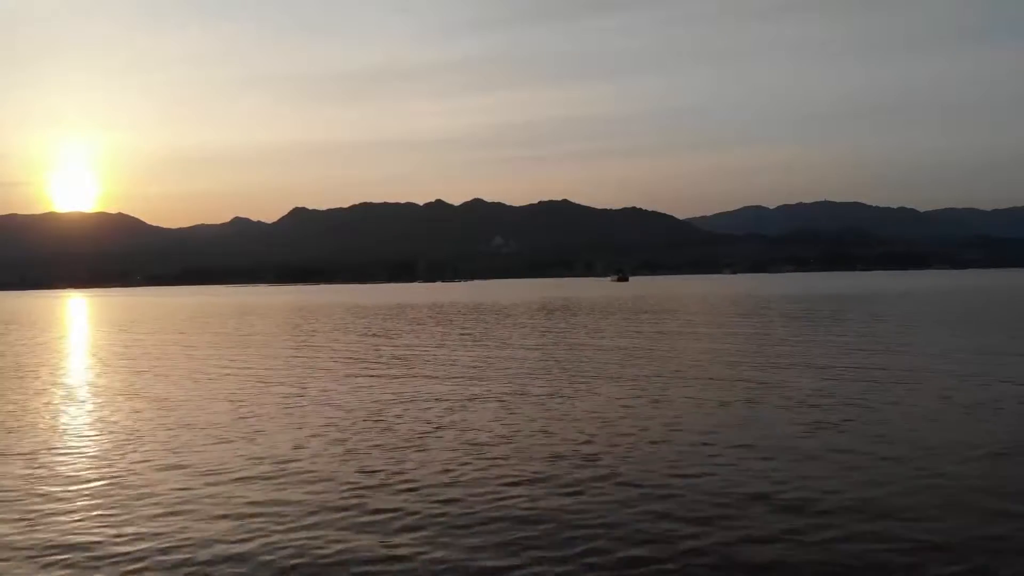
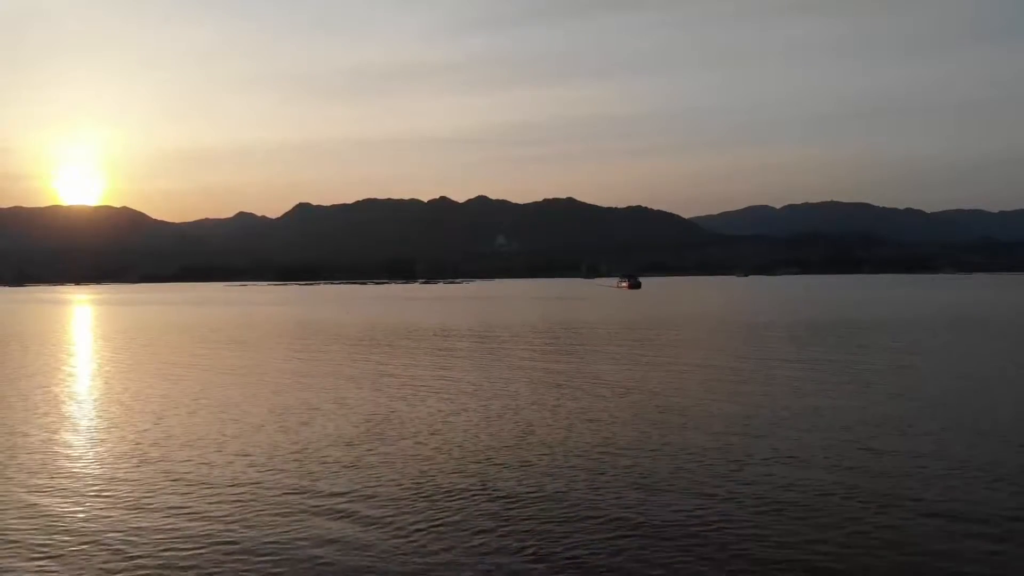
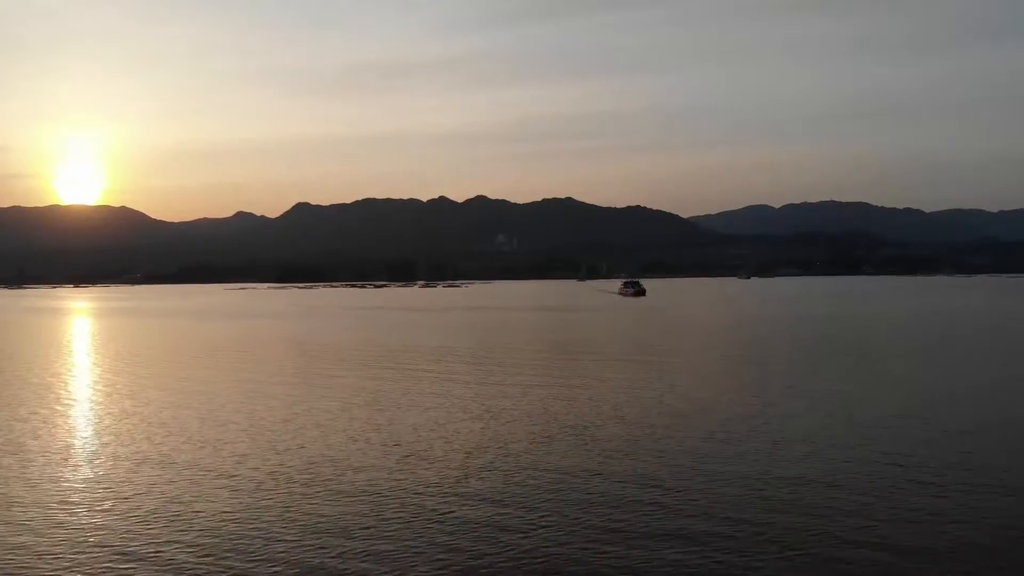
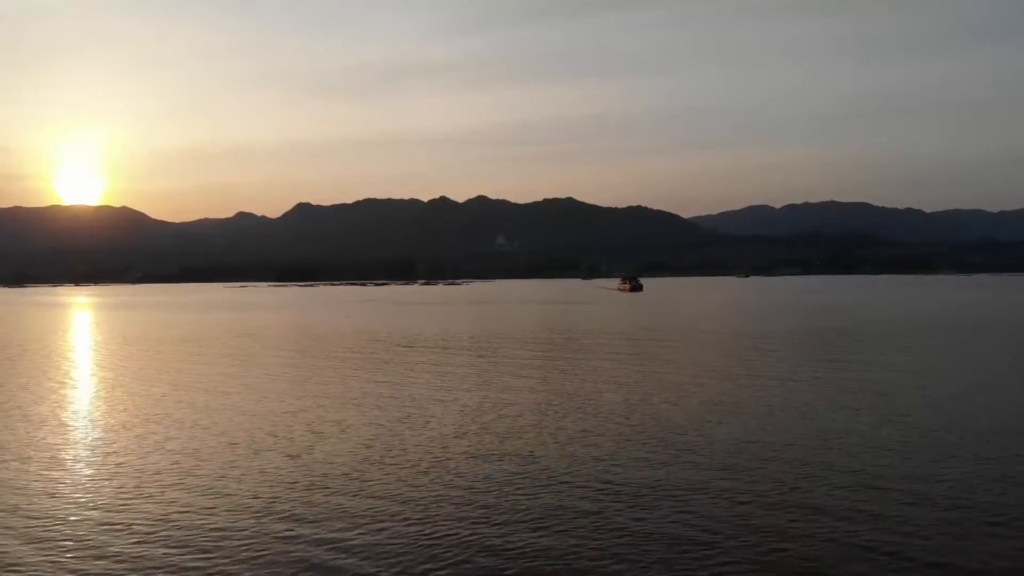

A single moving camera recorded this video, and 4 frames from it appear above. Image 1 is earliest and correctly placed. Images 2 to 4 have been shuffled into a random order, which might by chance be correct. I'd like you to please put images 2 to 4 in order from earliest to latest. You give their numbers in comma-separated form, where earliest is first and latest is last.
2, 4, 3
